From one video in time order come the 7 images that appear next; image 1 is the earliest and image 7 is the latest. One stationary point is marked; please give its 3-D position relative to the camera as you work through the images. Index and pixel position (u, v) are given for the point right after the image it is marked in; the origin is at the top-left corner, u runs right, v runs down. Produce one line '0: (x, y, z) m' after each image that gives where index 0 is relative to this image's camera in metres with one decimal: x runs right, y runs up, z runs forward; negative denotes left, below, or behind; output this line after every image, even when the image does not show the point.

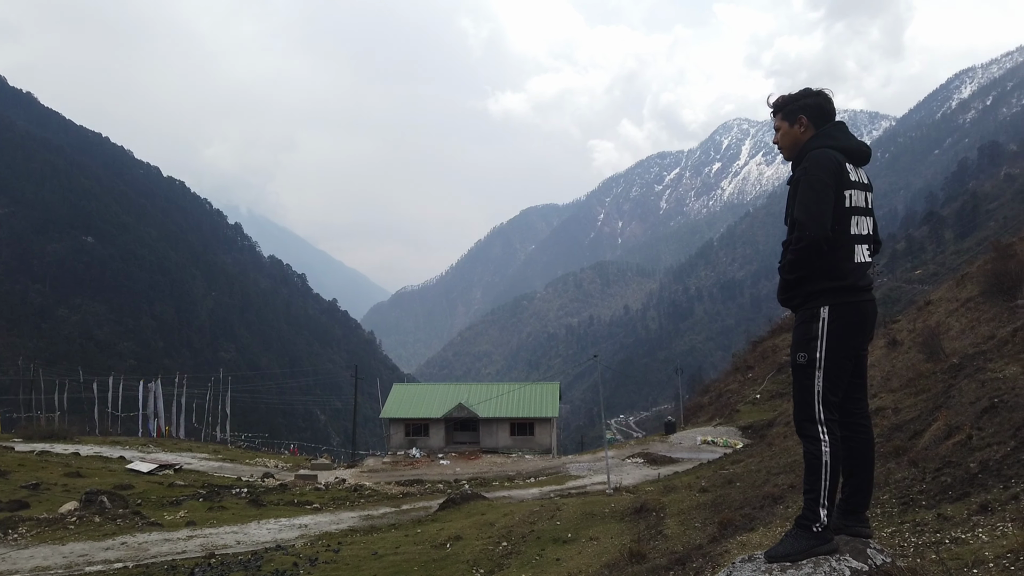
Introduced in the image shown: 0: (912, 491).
0: (+6.1, -3.1, +11.6) m
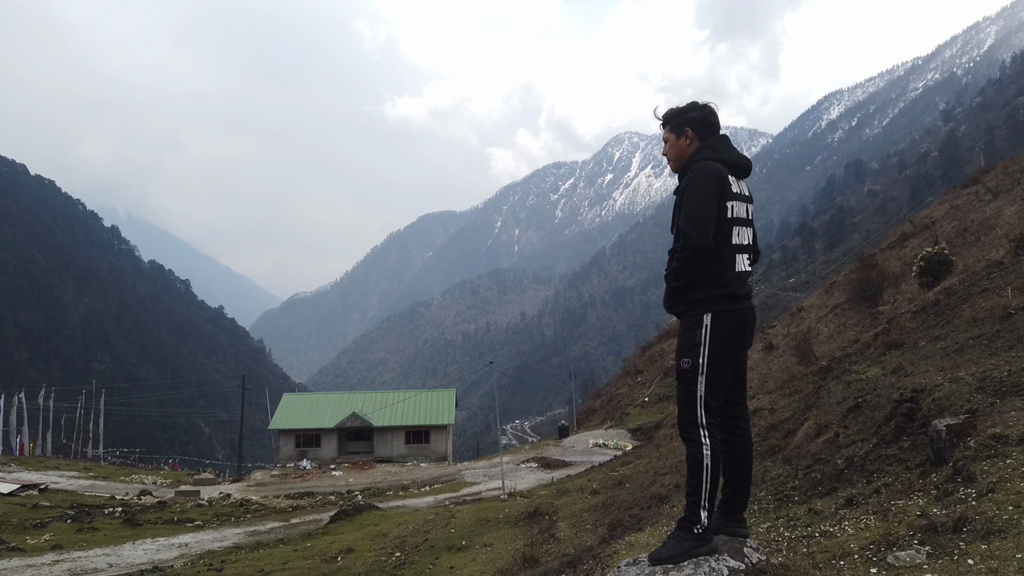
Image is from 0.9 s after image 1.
0: (+4.5, -3.2, +12.3) m
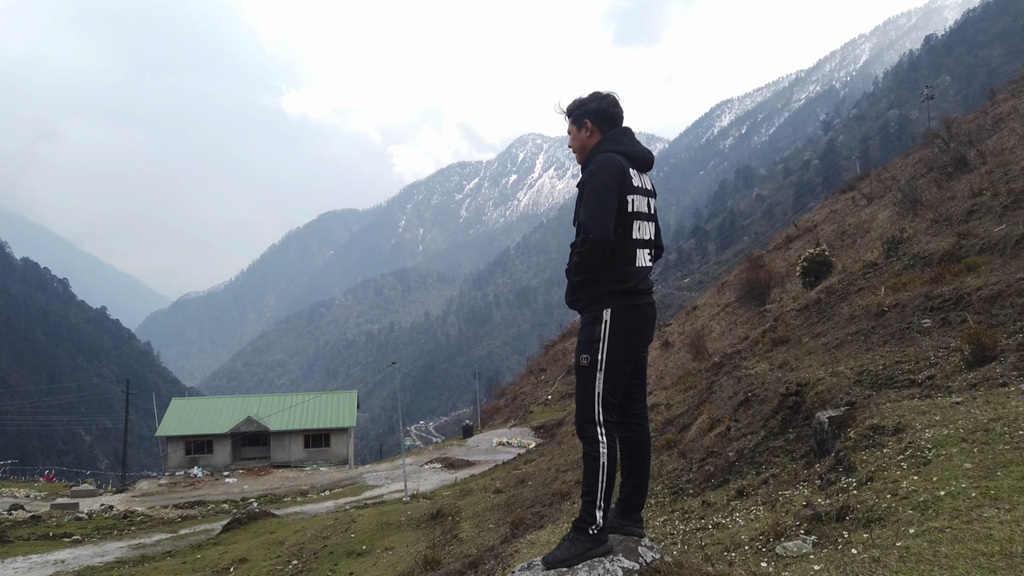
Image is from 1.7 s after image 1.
0: (+2.8, -3.2, +12.6) m
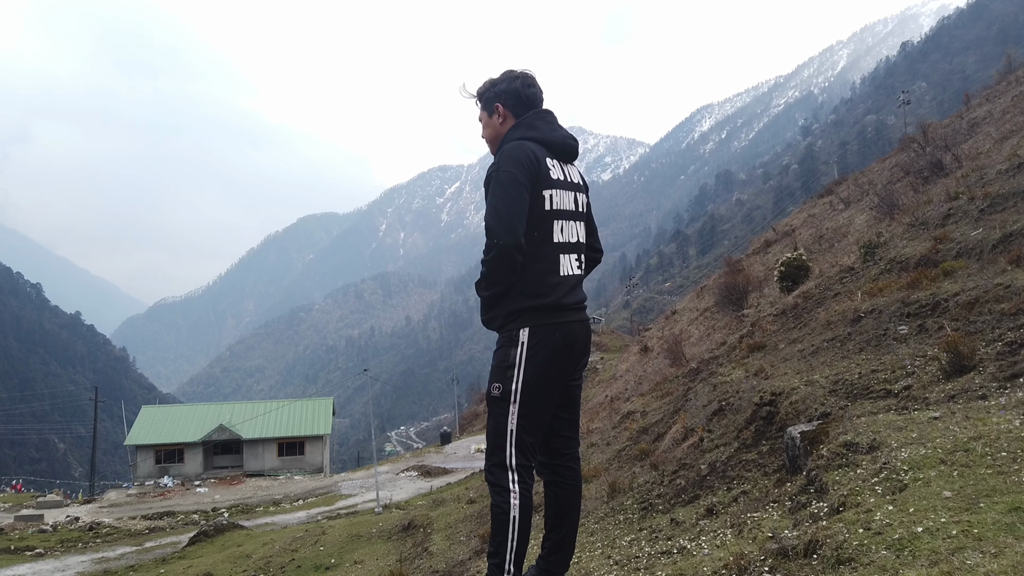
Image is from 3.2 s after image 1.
0: (+2.2, -3.3, +12.1) m
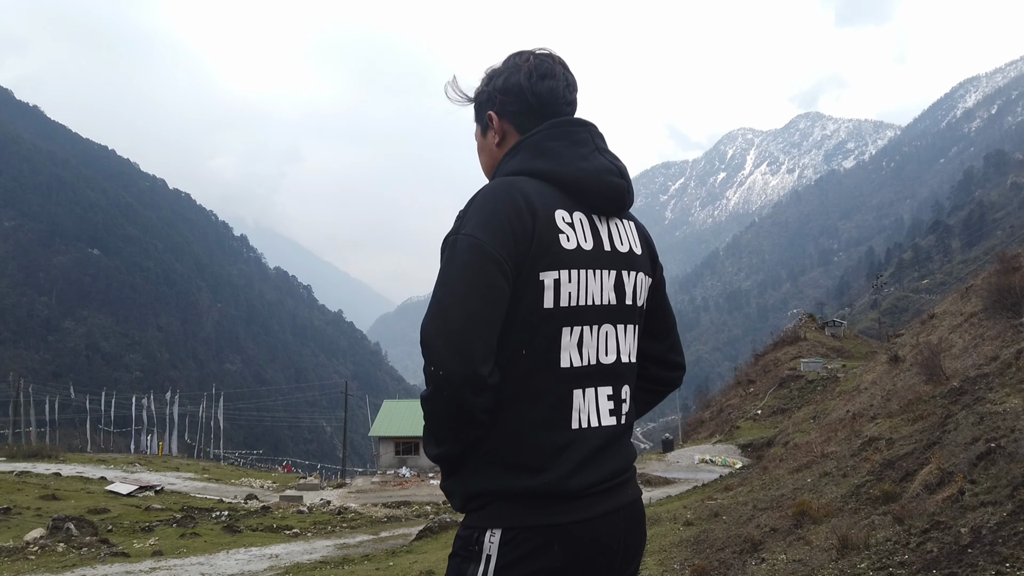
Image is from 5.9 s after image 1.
0: (+5.0, -3.6, +10.0) m
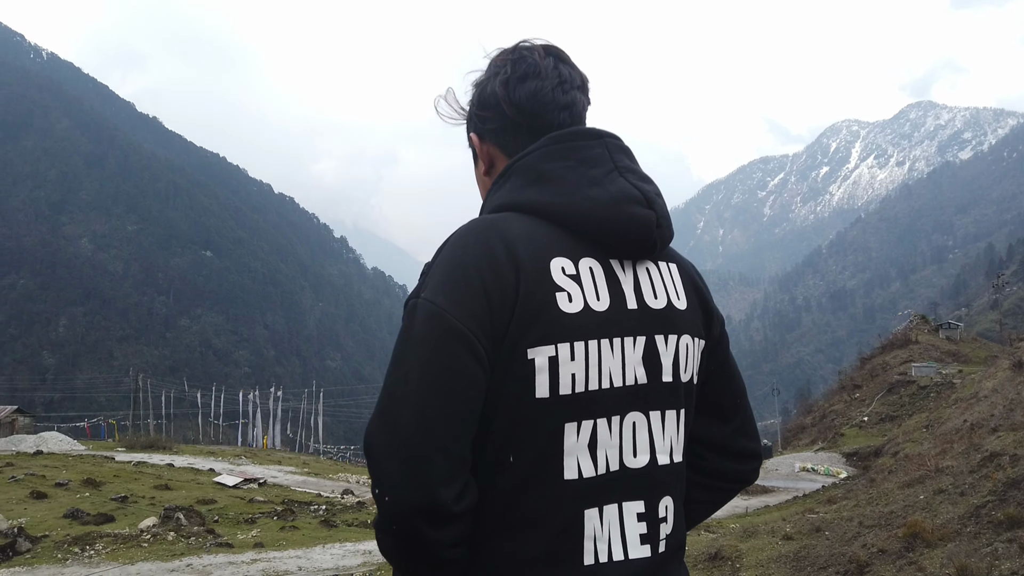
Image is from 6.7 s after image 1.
0: (+6.0, -3.7, +9.0) m
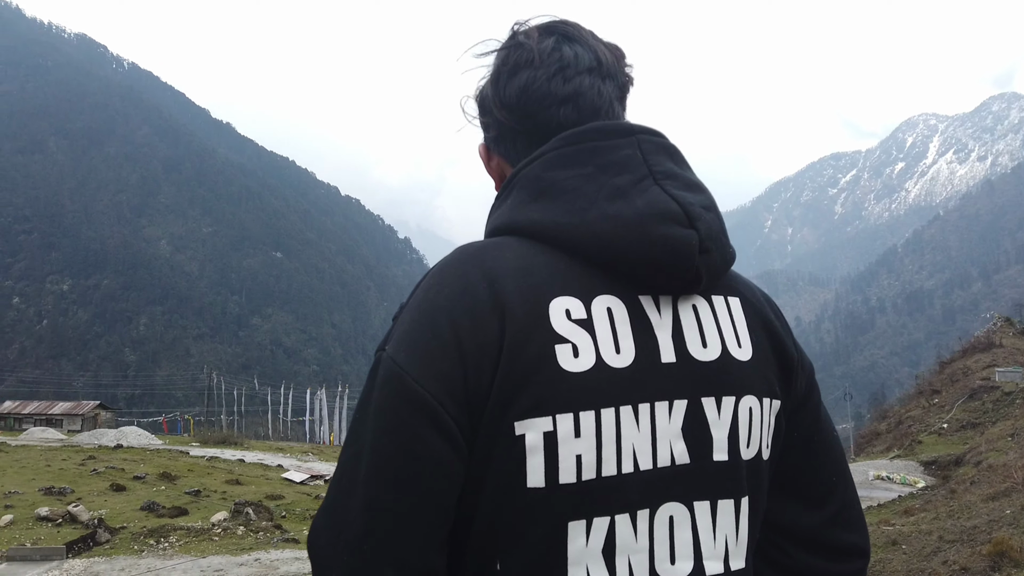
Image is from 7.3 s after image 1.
0: (+6.7, -3.8, +8.3) m
